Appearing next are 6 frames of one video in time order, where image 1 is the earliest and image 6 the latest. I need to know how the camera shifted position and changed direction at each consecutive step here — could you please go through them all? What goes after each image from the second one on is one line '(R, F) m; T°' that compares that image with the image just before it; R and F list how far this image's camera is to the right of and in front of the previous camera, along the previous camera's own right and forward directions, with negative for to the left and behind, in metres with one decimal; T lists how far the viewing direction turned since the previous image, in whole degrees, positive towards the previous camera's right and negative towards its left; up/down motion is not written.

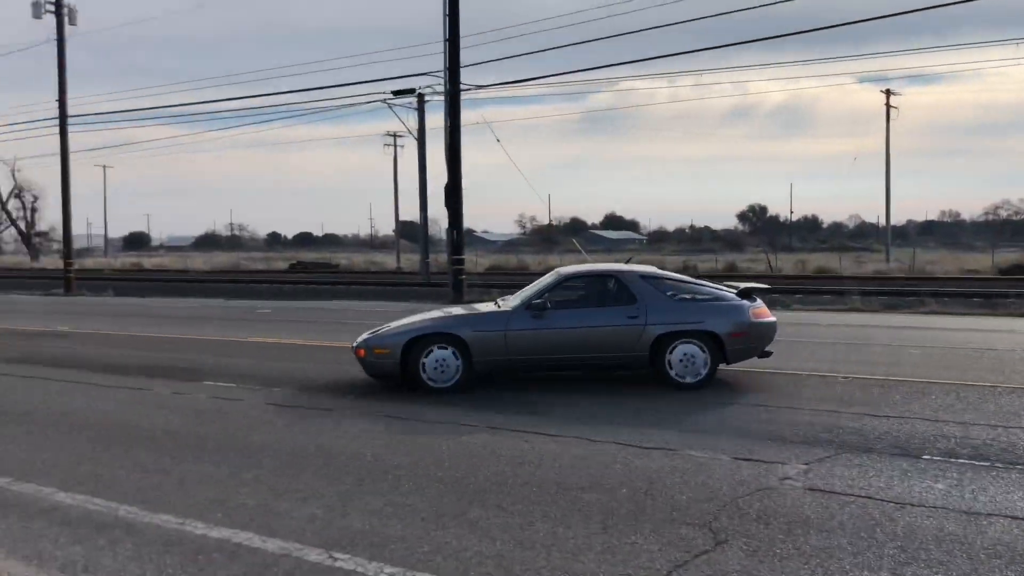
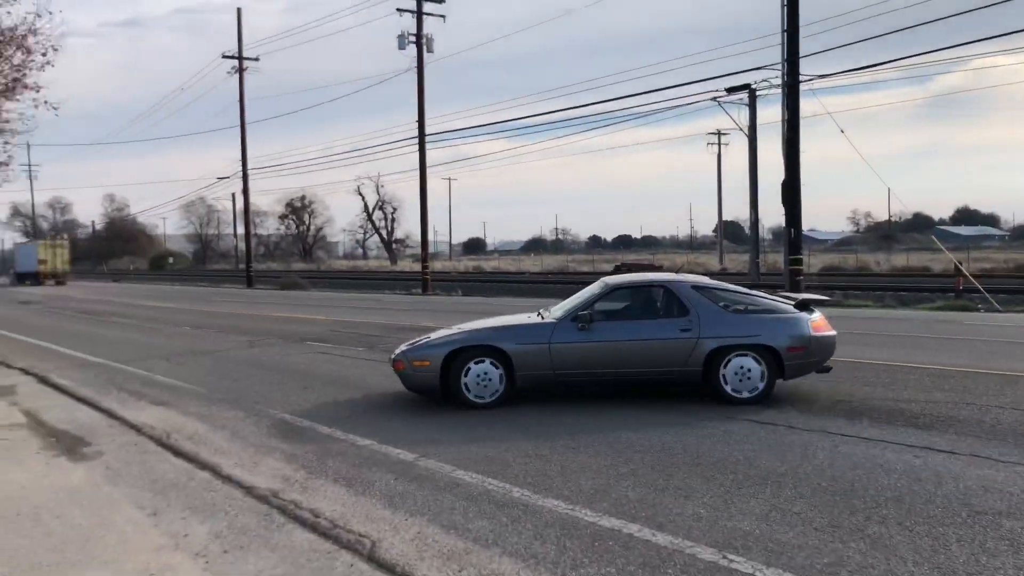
(-0.4, -0.1) m; -21°
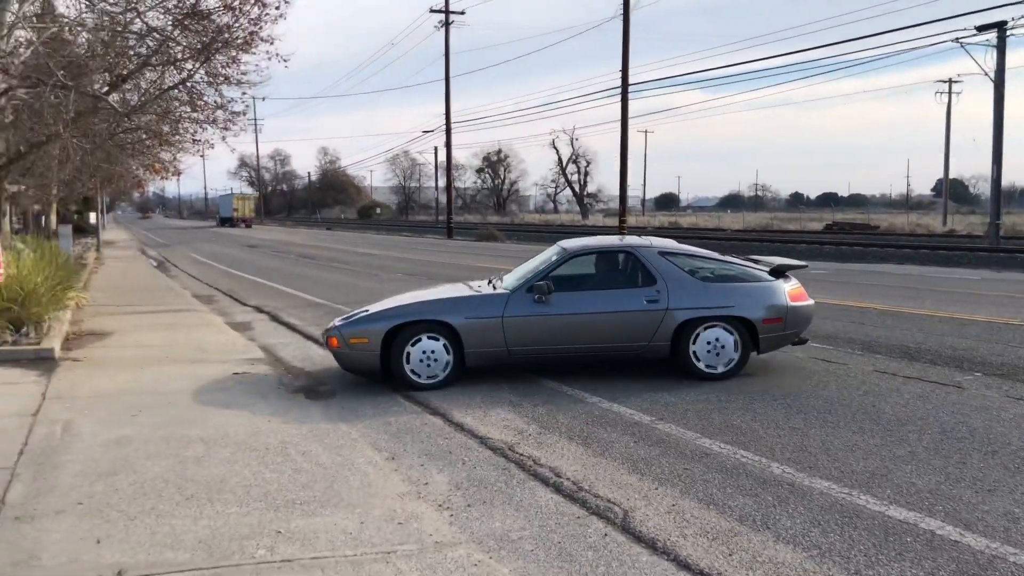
(-0.4, +0.4) m; -12°
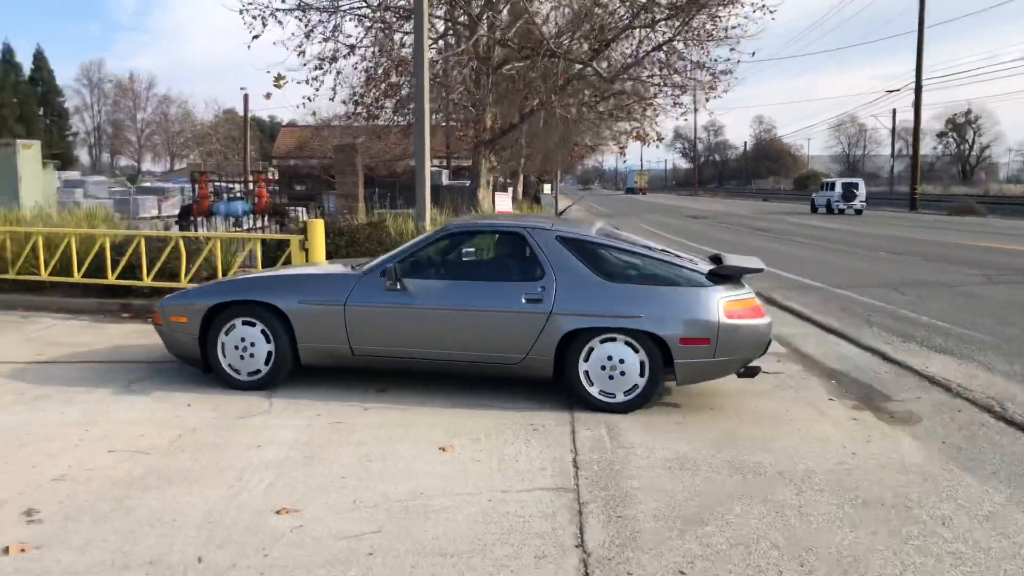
(-1.4, +1.4) m; -27°
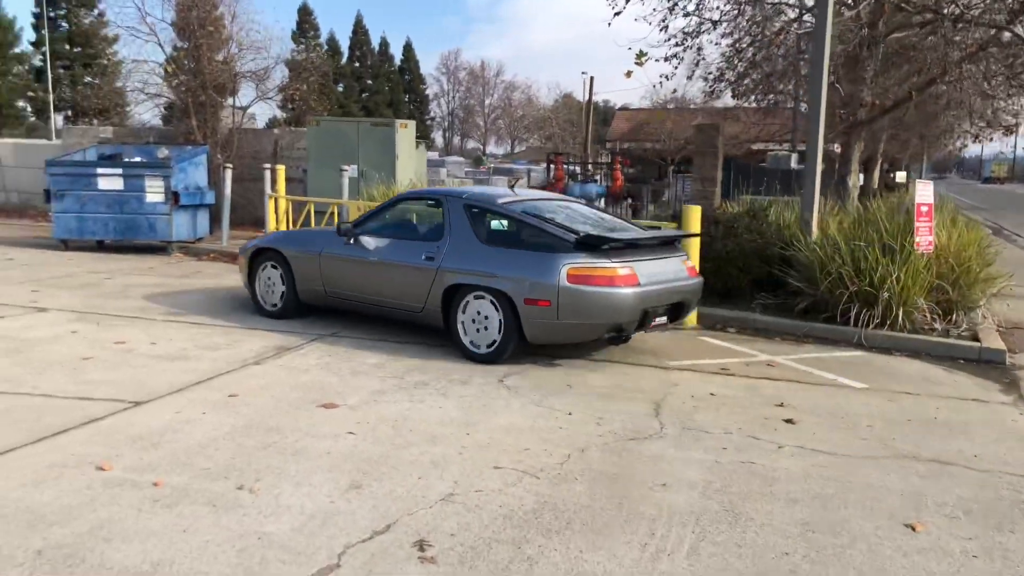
(-0.8, +0.9) m; -21°
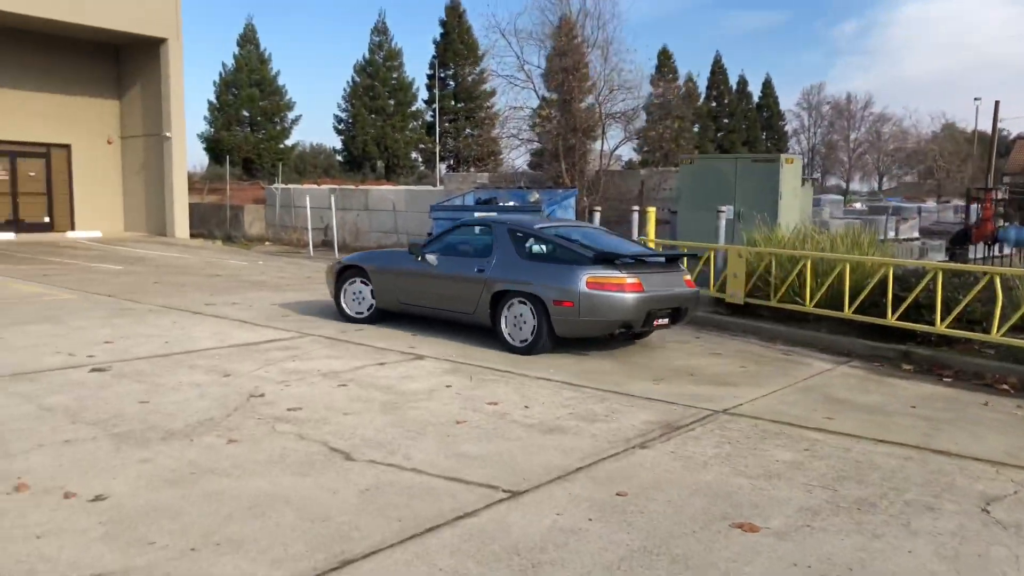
(-0.6, +1.2) m; -23°
